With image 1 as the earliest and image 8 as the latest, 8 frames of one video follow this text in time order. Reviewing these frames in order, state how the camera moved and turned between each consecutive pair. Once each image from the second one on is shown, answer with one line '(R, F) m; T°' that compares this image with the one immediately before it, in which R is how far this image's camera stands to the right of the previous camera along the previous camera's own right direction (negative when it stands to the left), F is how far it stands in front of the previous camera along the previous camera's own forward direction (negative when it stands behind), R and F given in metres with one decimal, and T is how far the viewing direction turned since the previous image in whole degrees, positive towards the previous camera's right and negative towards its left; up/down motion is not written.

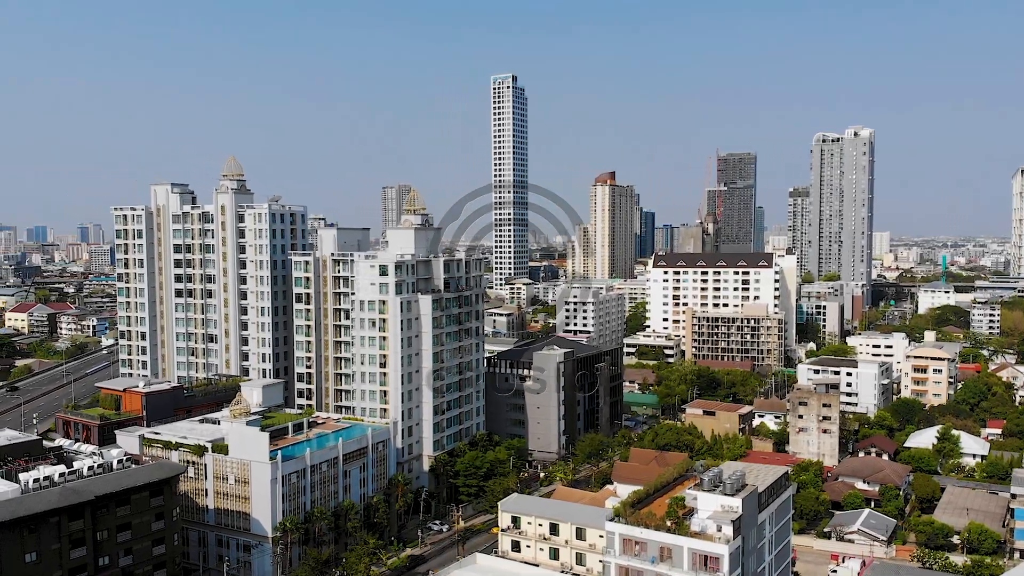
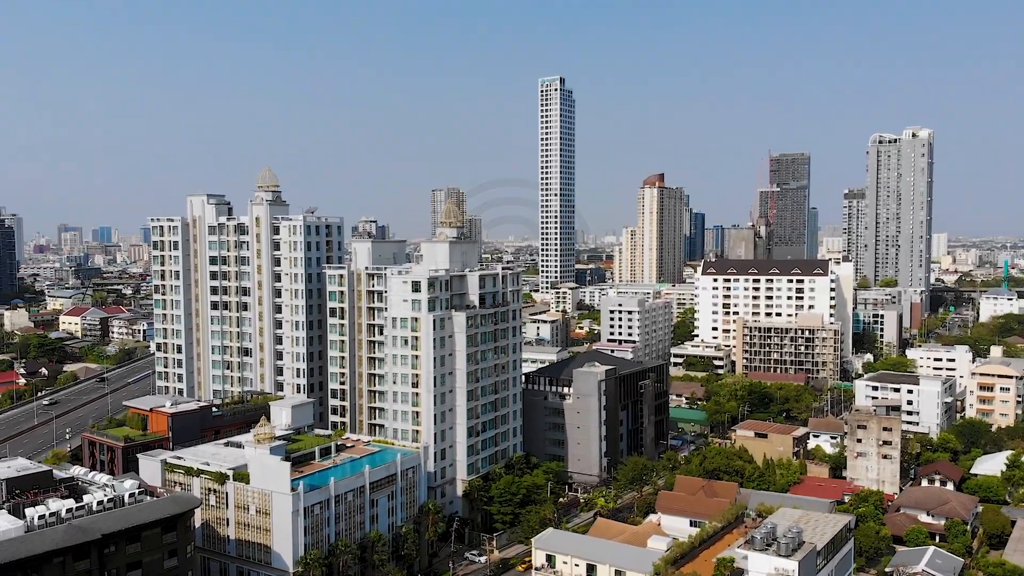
(+0.6, +2.6) m; -3°
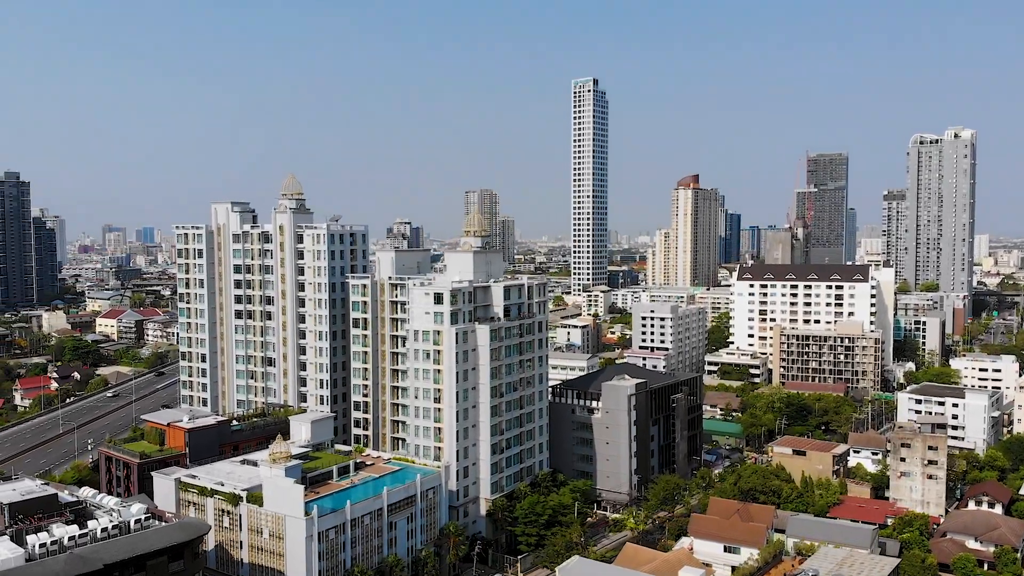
(+0.4, +1.8) m; -2°
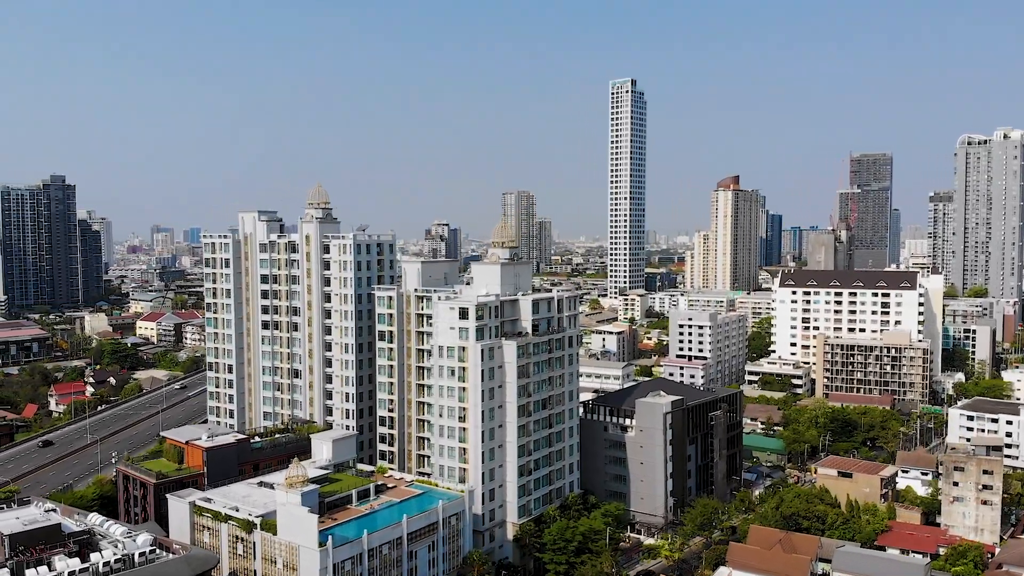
(+0.5, +2.1) m; -3°
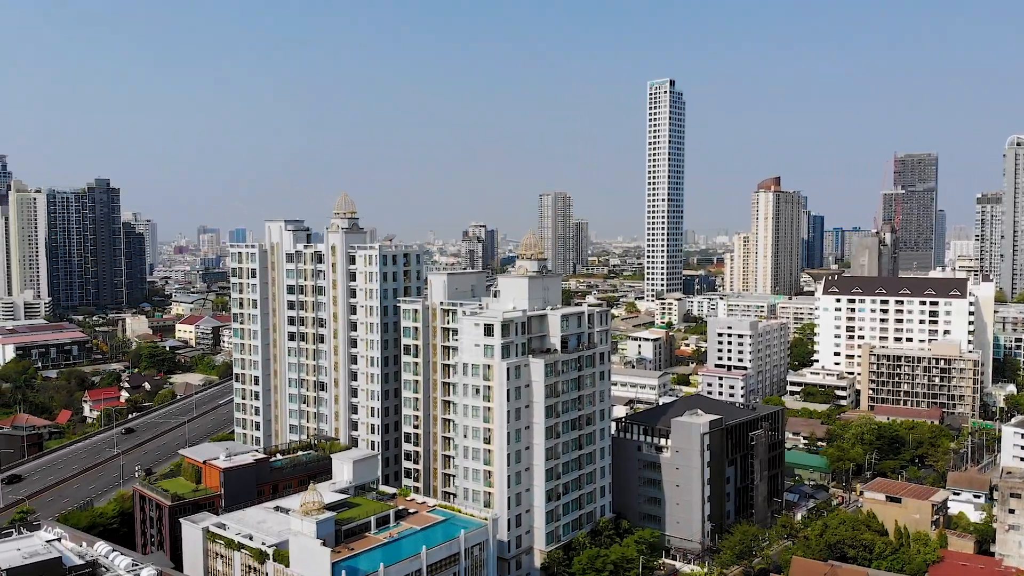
(+0.5, +2.2) m; -3°
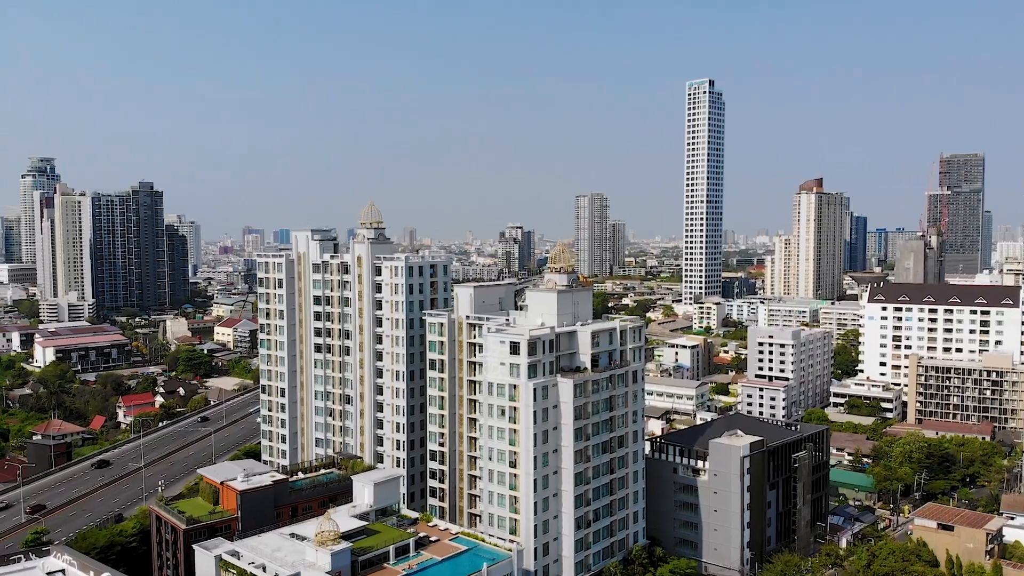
(+0.5, +2.1) m; -3°
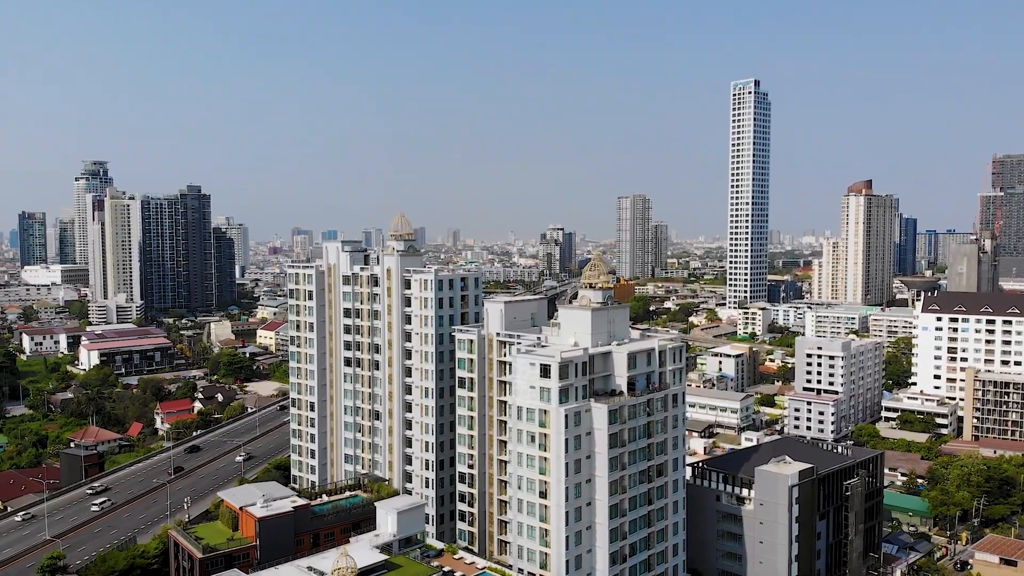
(+0.5, +2.4) m; -3°
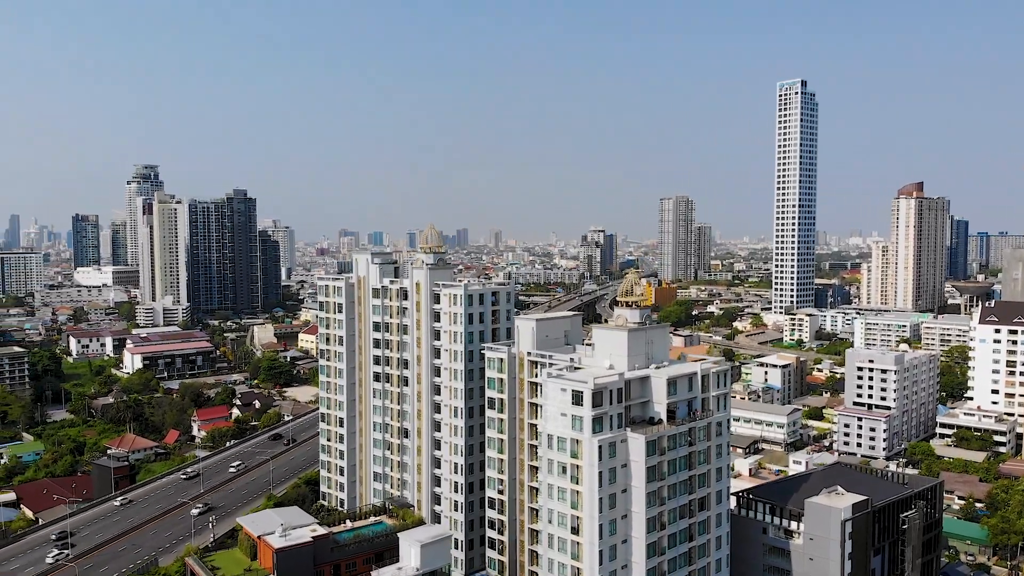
(+0.5, +2.4) m; -3°
